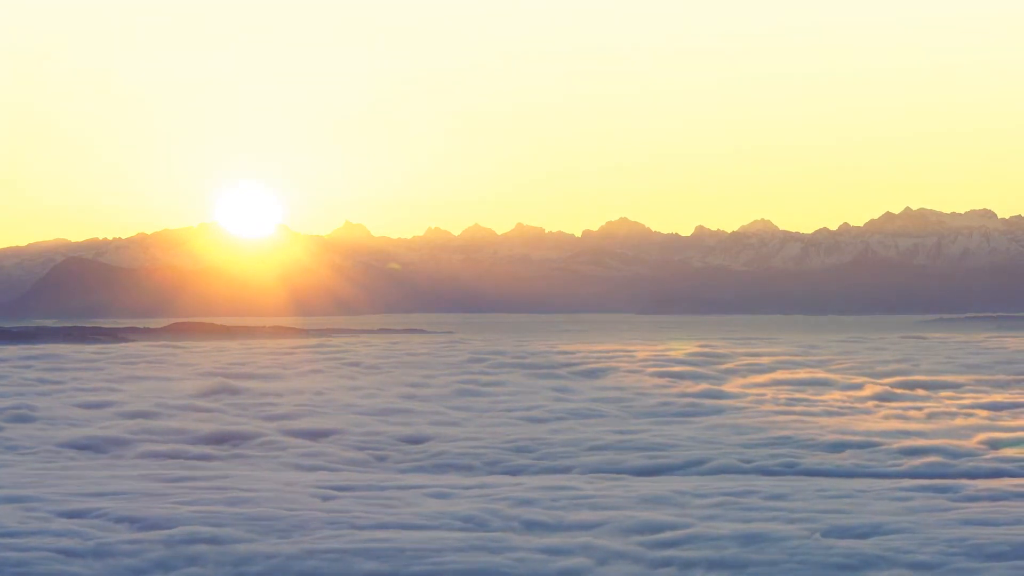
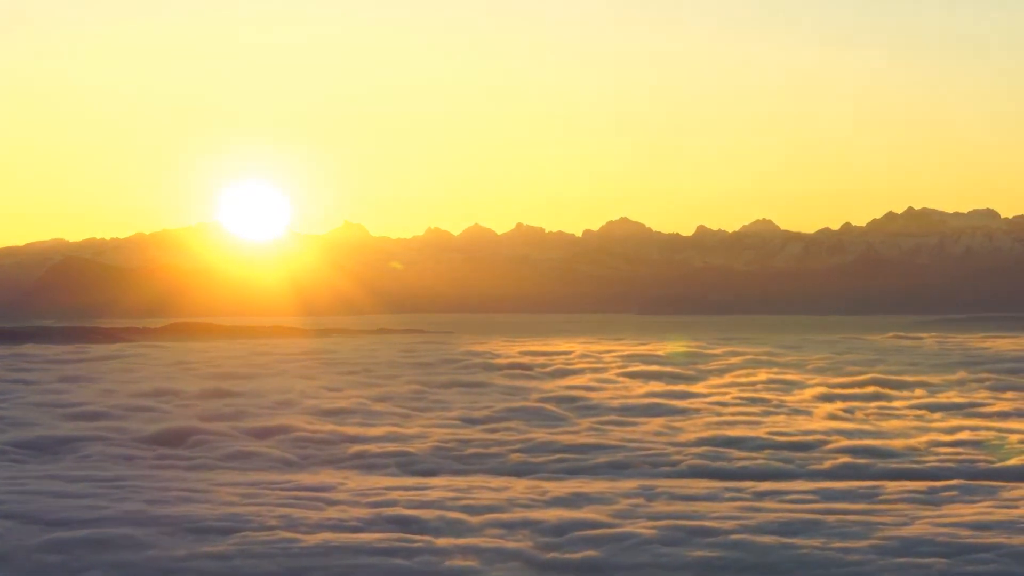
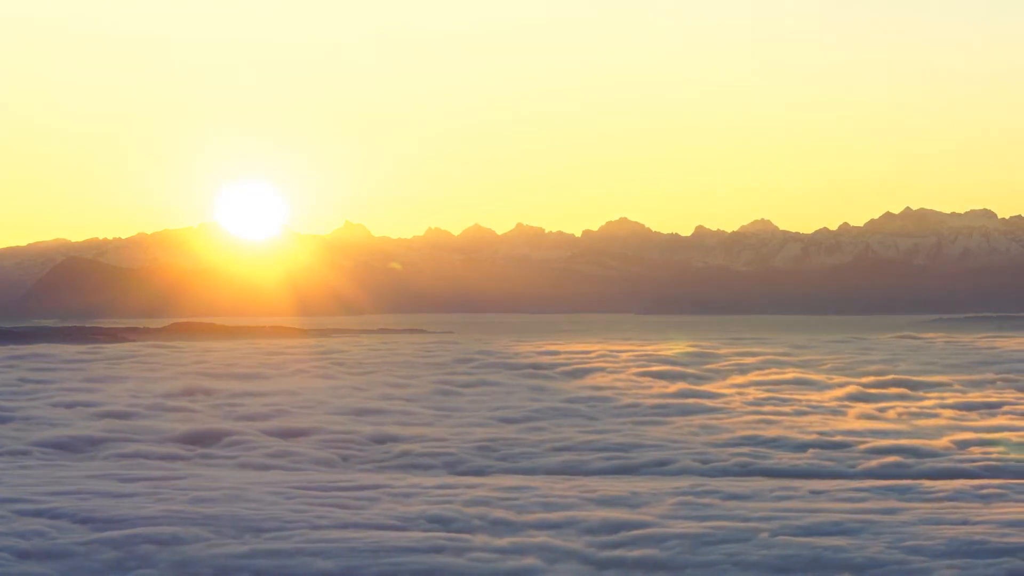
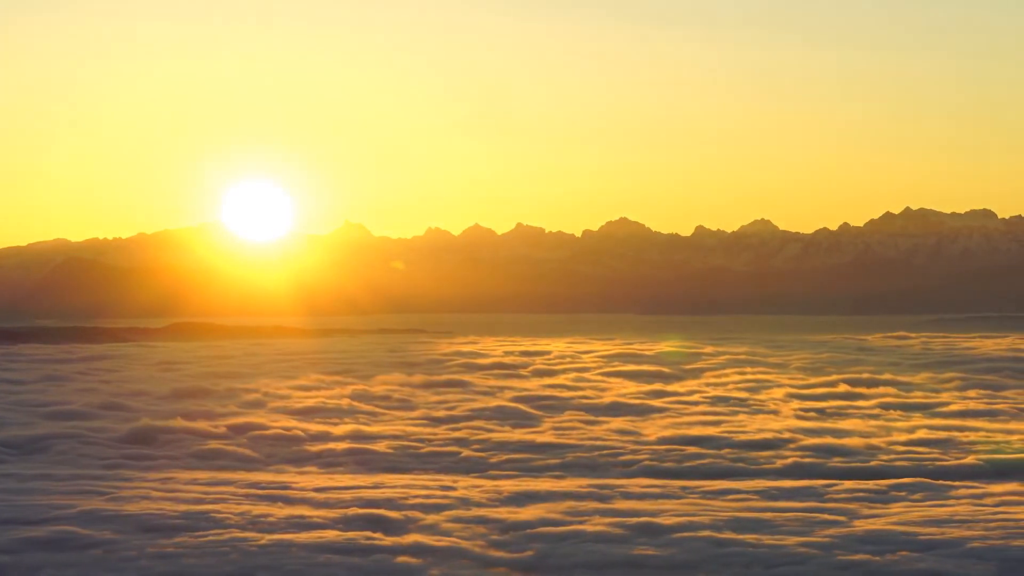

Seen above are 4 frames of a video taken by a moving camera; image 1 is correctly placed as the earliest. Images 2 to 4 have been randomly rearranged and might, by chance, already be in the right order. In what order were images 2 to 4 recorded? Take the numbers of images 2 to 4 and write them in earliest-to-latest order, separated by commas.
3, 2, 4
